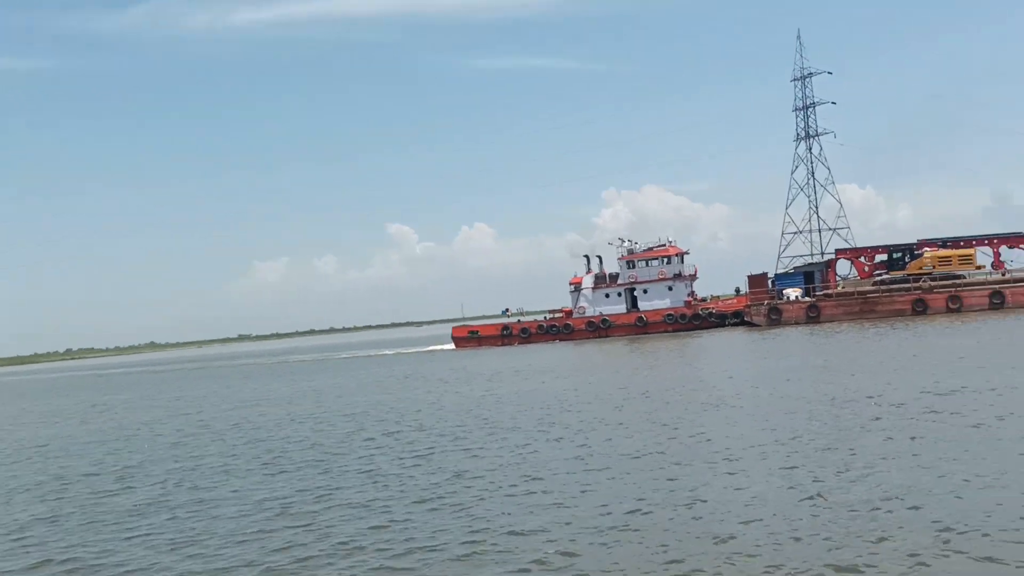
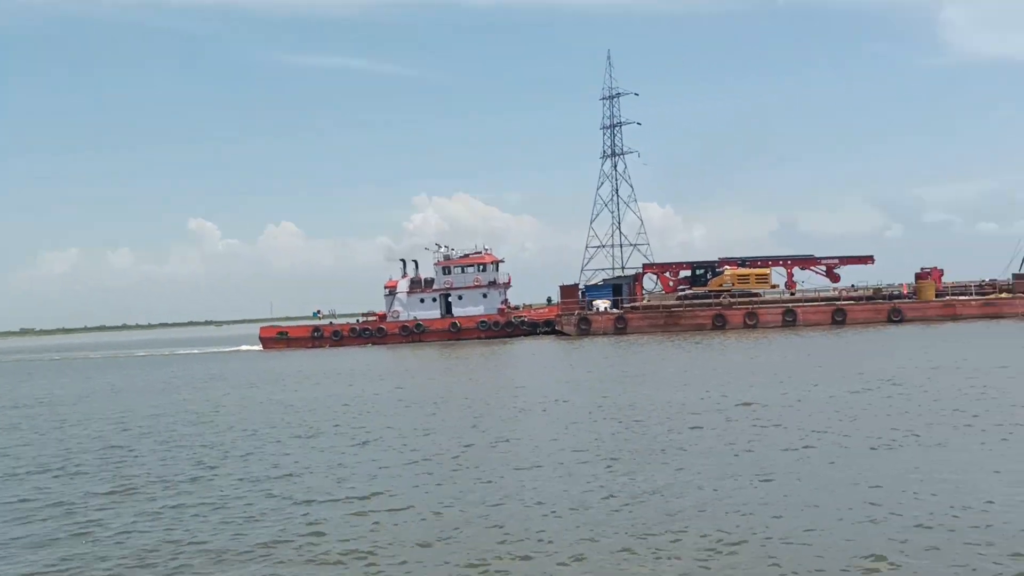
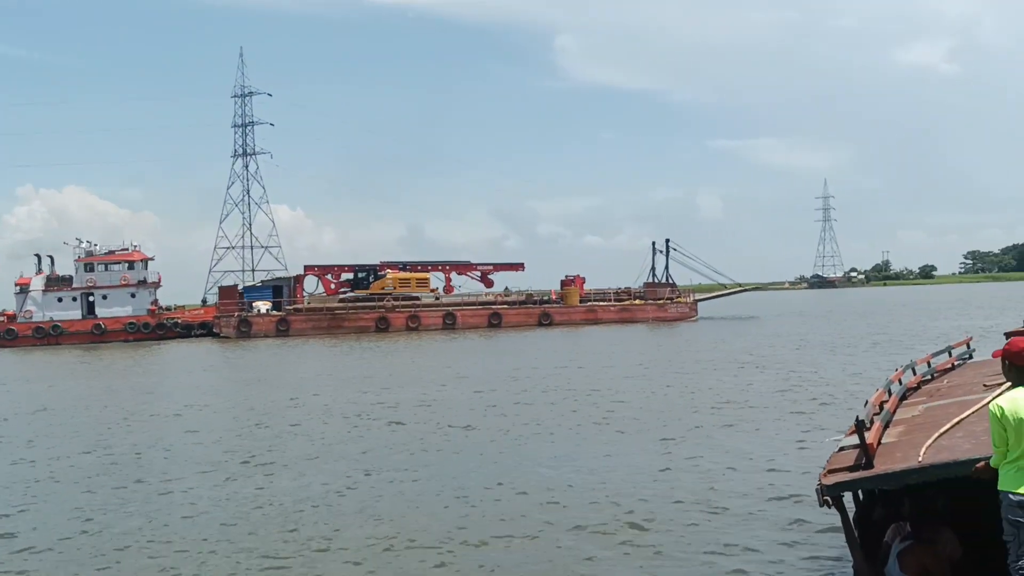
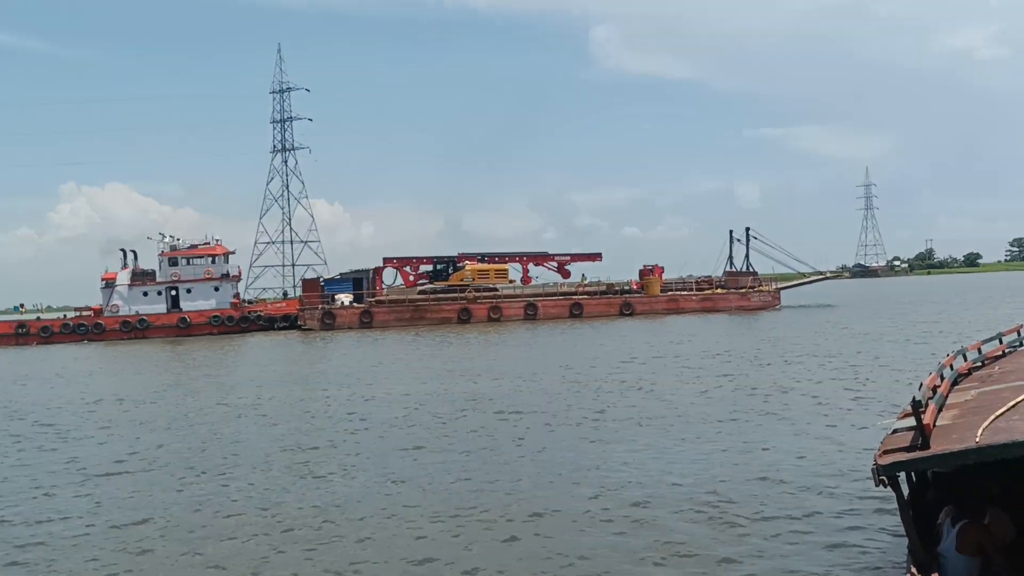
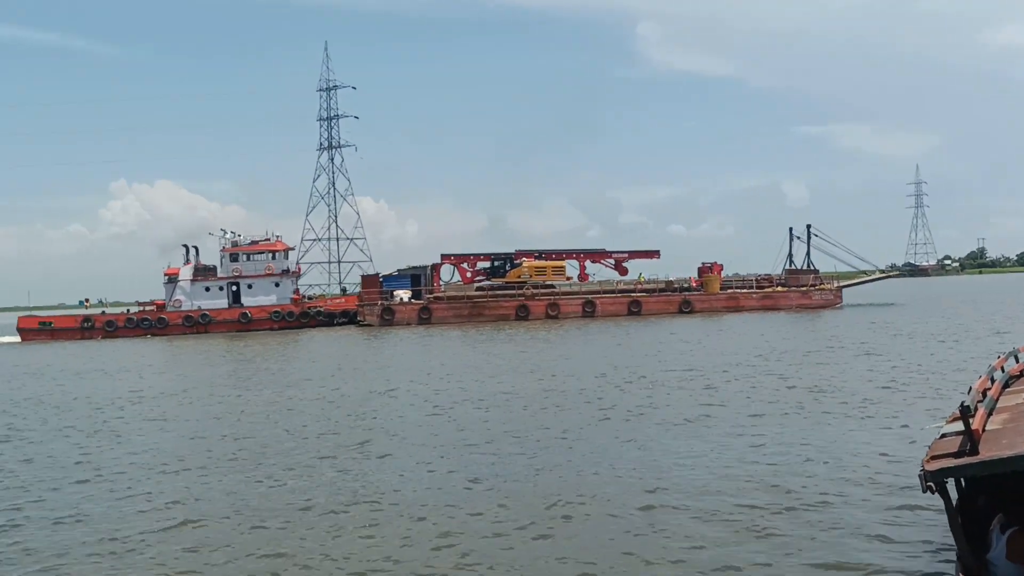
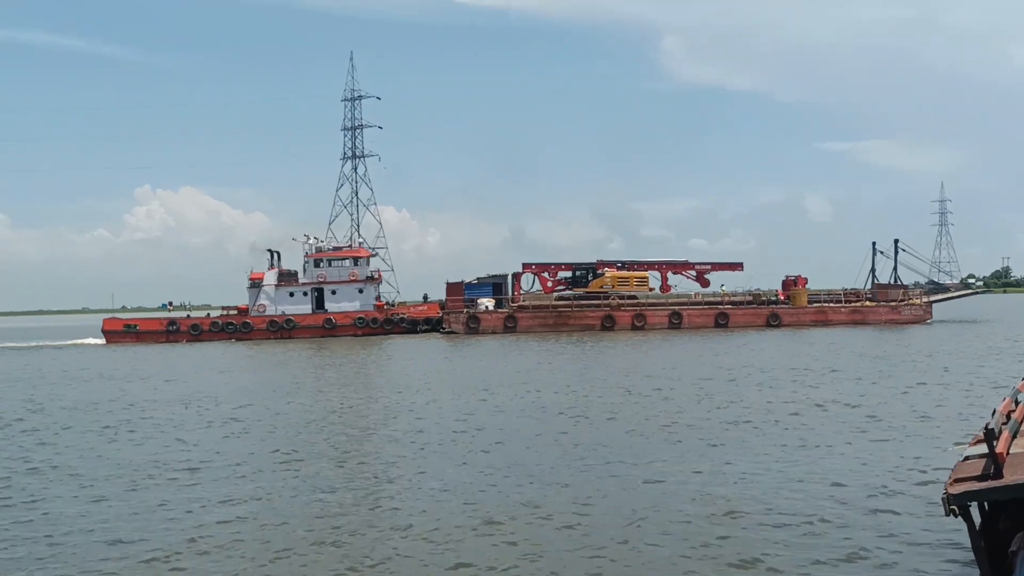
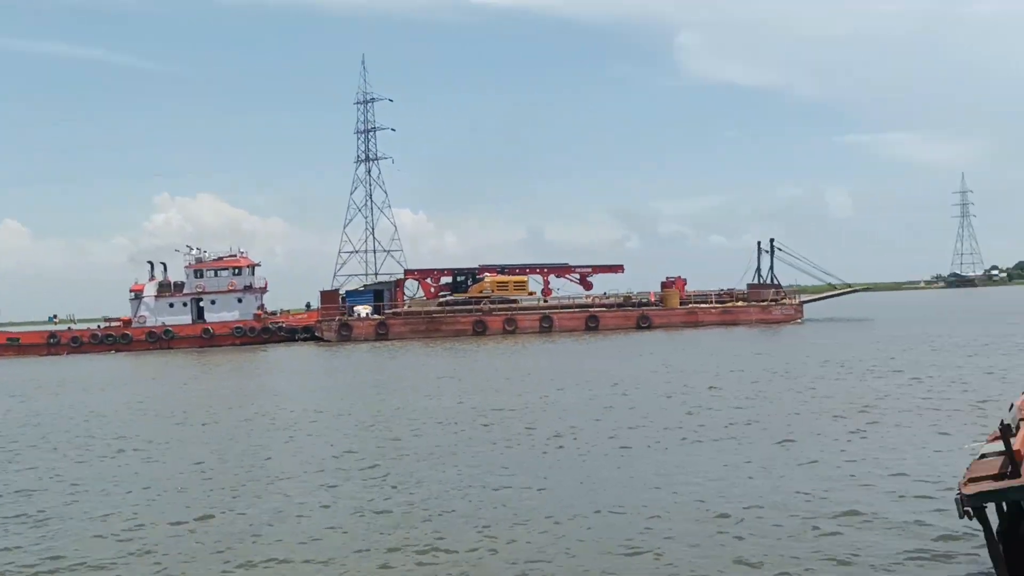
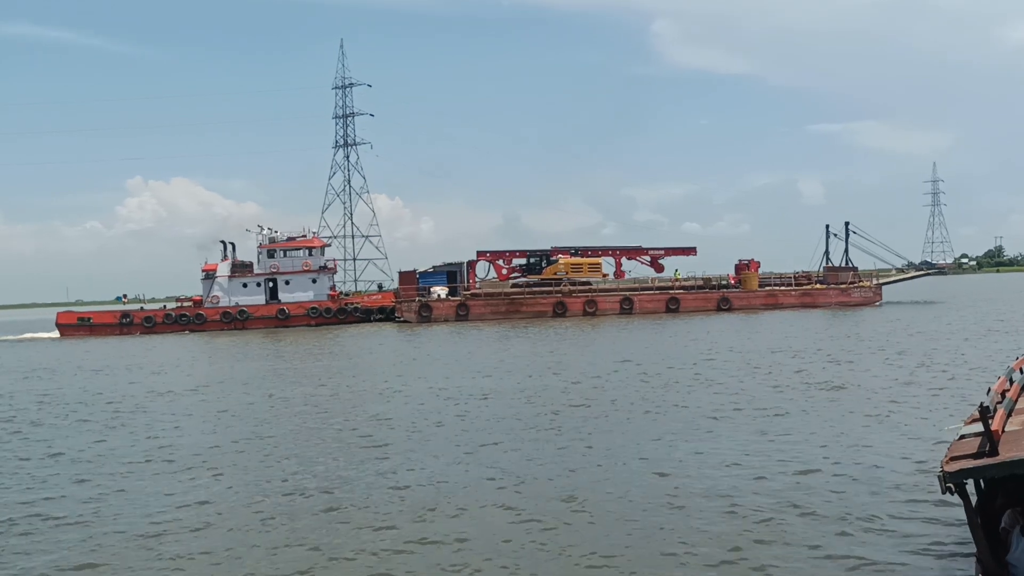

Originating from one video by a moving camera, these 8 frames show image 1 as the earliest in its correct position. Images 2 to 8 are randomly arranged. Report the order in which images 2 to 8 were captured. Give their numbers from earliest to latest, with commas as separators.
2, 7, 3, 4, 5, 8, 6
